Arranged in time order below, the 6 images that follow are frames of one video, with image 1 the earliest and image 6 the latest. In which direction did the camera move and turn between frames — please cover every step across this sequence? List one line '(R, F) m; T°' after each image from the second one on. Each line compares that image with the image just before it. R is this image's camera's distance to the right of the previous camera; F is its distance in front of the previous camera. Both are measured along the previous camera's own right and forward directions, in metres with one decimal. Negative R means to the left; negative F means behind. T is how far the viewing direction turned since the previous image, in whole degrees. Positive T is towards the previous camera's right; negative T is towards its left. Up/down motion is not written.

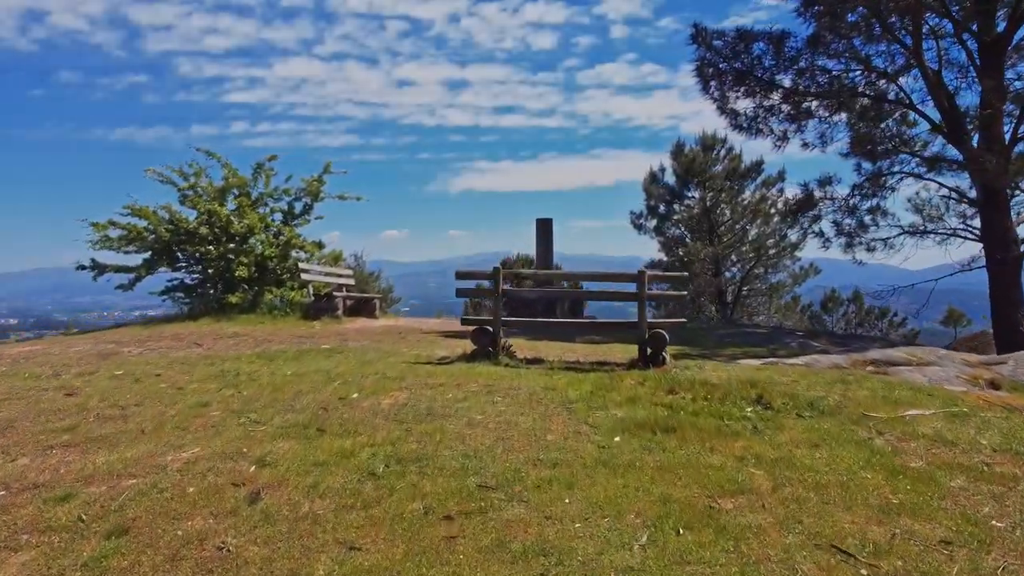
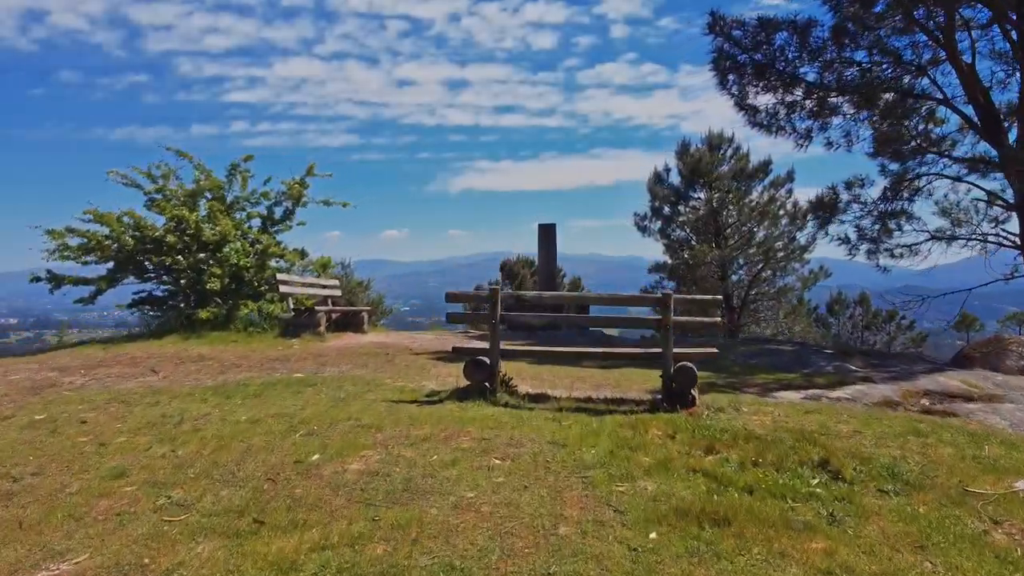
(0.0, +0.4) m; 0°
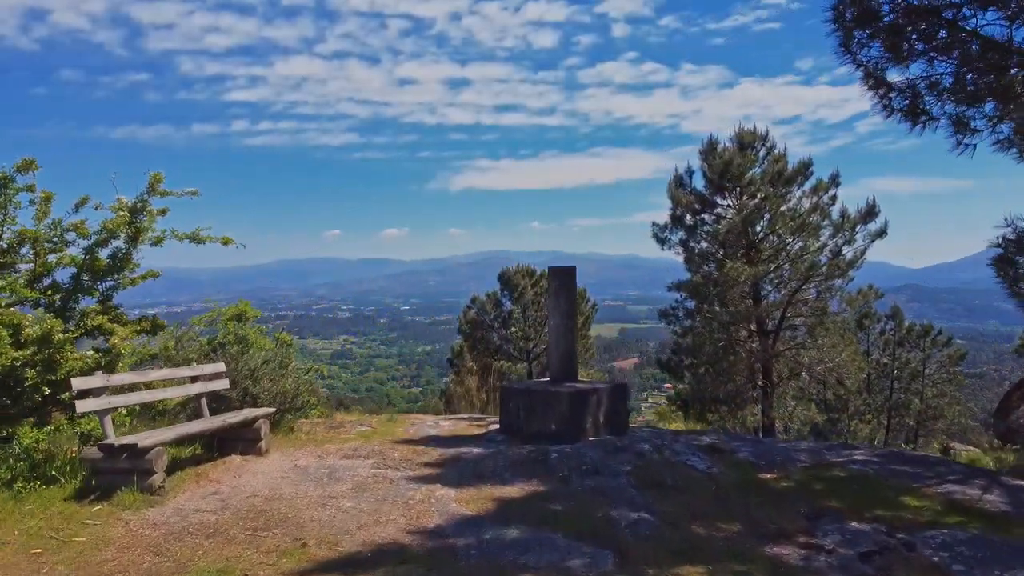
(0.0, +1.6) m; 0°
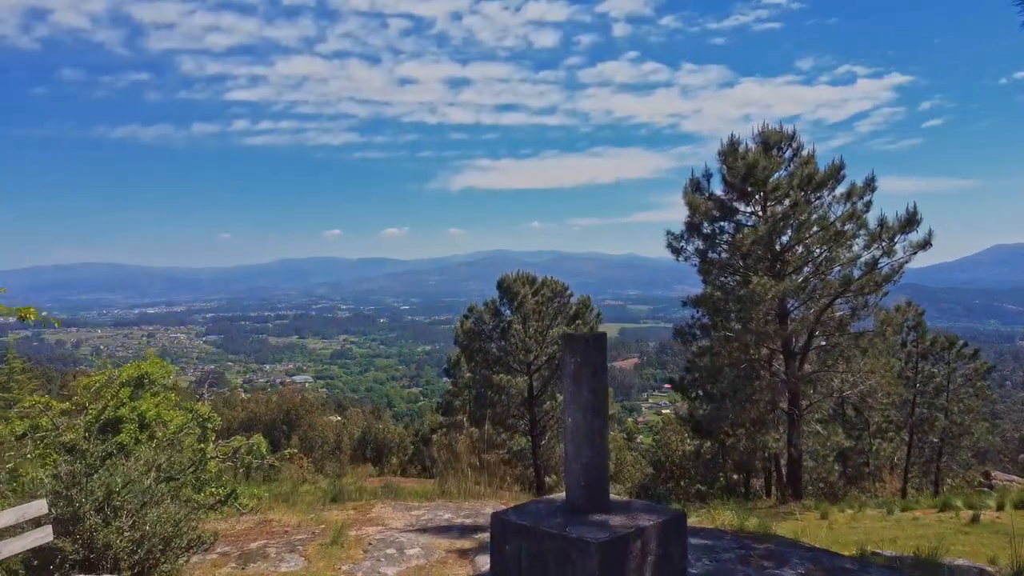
(+0.2, +0.8) m; 0°
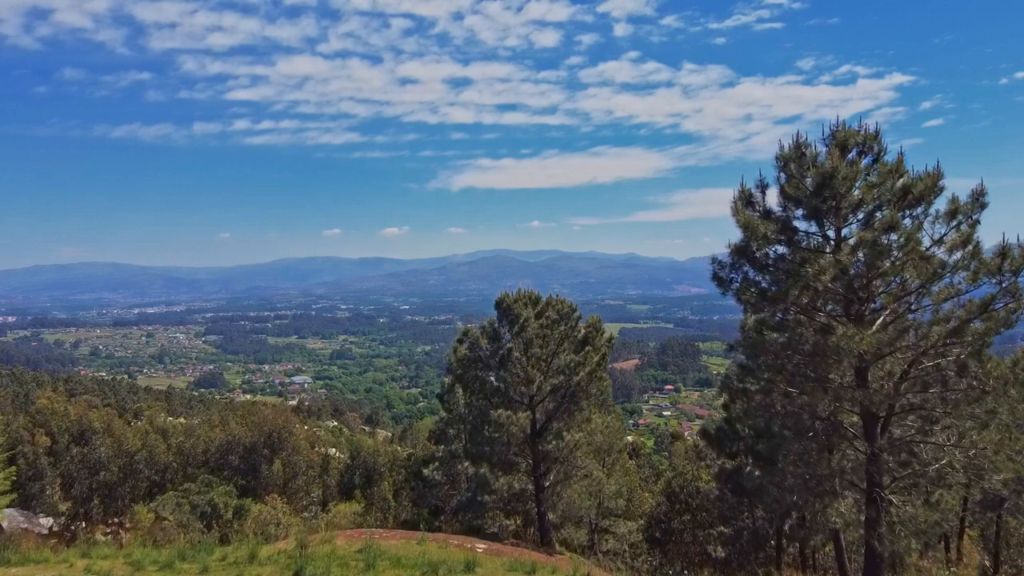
(0.0, +2.6) m; 0°
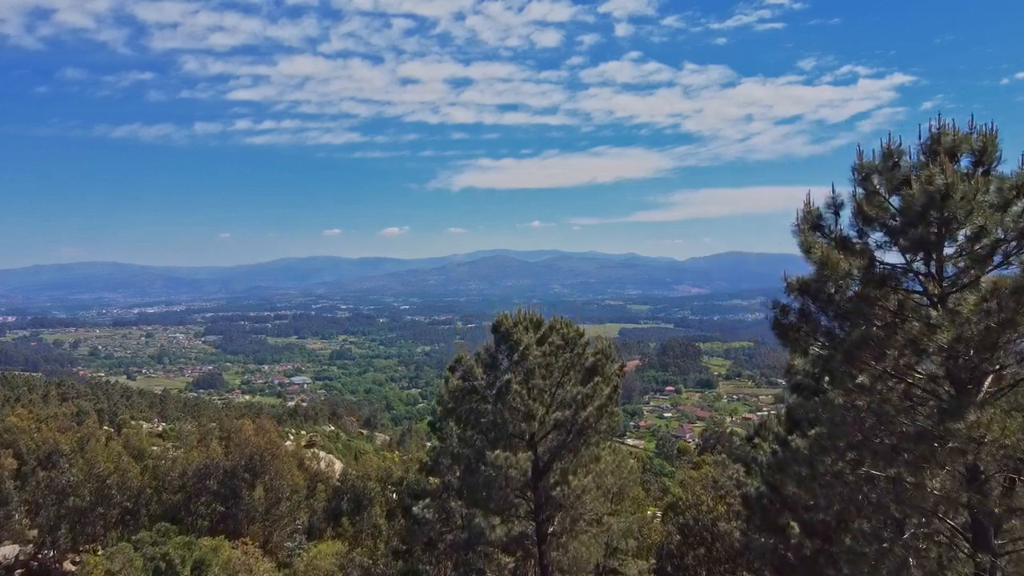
(0.0, +2.2) m; 0°
